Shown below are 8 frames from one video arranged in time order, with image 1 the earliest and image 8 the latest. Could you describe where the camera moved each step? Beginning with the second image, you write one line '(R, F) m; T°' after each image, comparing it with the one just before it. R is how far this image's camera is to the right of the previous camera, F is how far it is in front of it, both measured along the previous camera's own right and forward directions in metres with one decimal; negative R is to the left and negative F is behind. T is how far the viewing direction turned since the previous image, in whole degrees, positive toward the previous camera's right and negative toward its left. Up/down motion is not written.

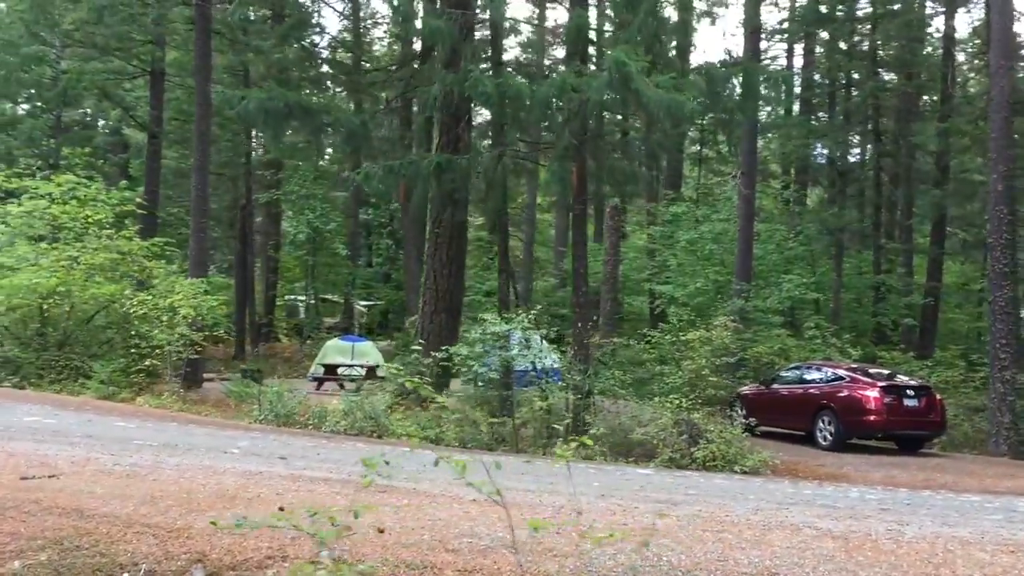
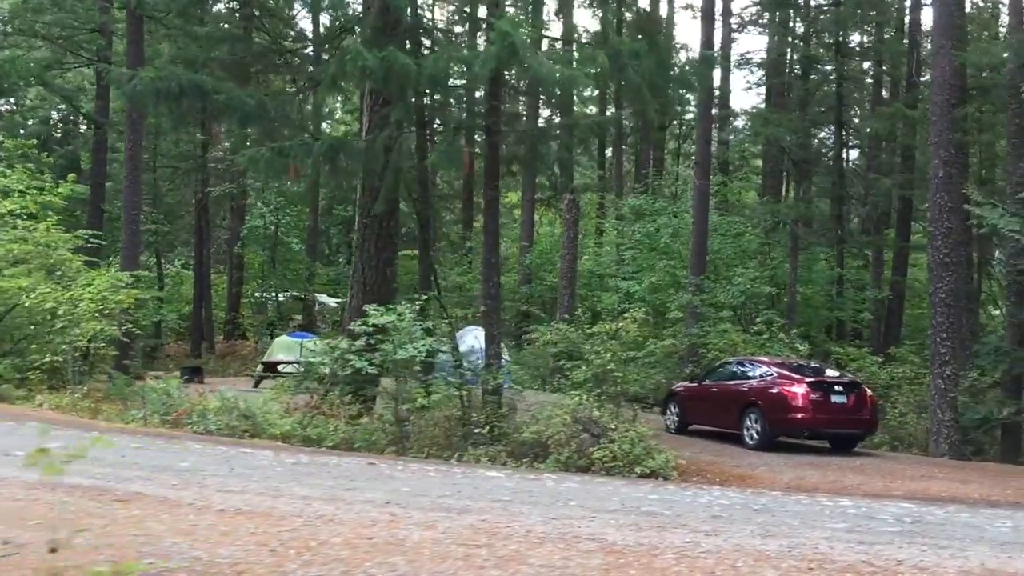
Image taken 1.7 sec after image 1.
(+1.3, +0.7) m; 0°
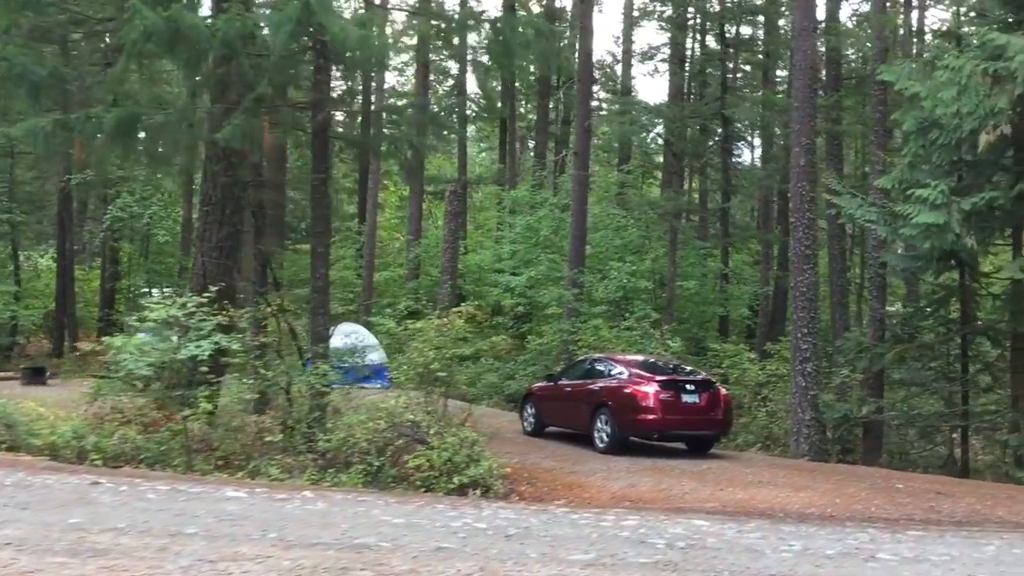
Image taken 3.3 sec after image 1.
(+1.2, +1.0) m; +5°
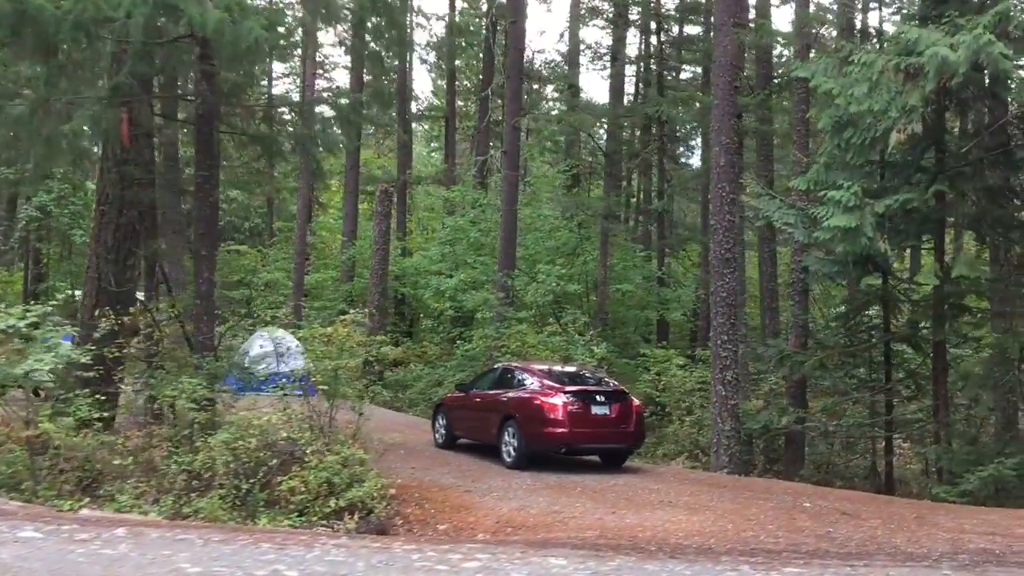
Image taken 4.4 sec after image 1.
(+0.8, +0.7) m; +2°
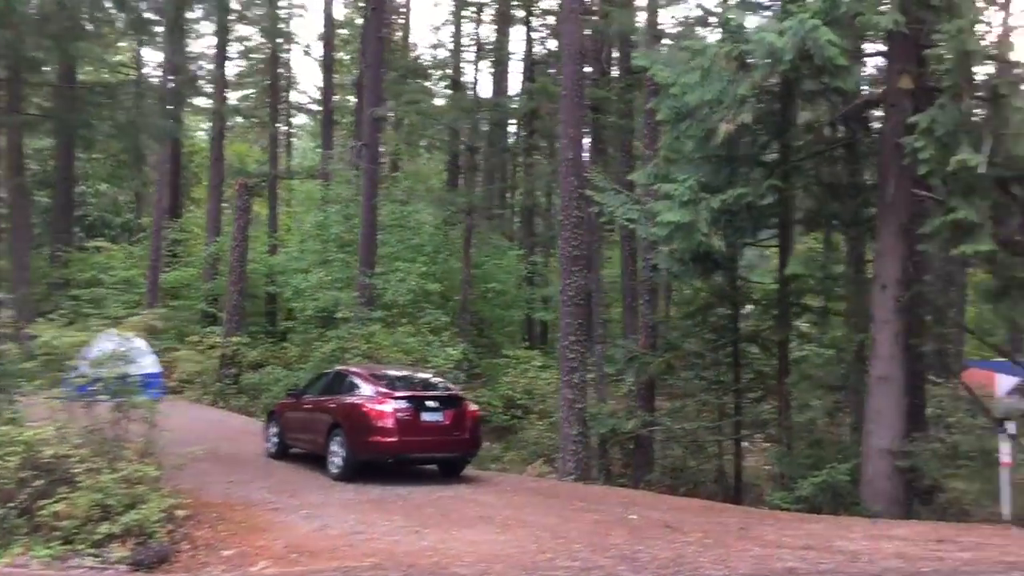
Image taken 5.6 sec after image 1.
(+0.9, +0.7) m; +6°
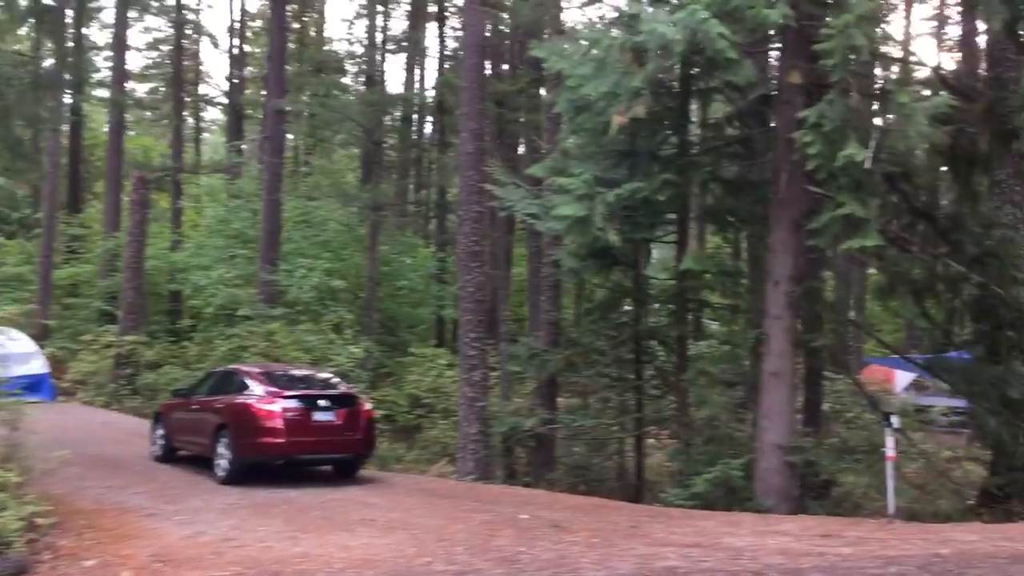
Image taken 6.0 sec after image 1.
(+0.3, +0.2) m; +5°
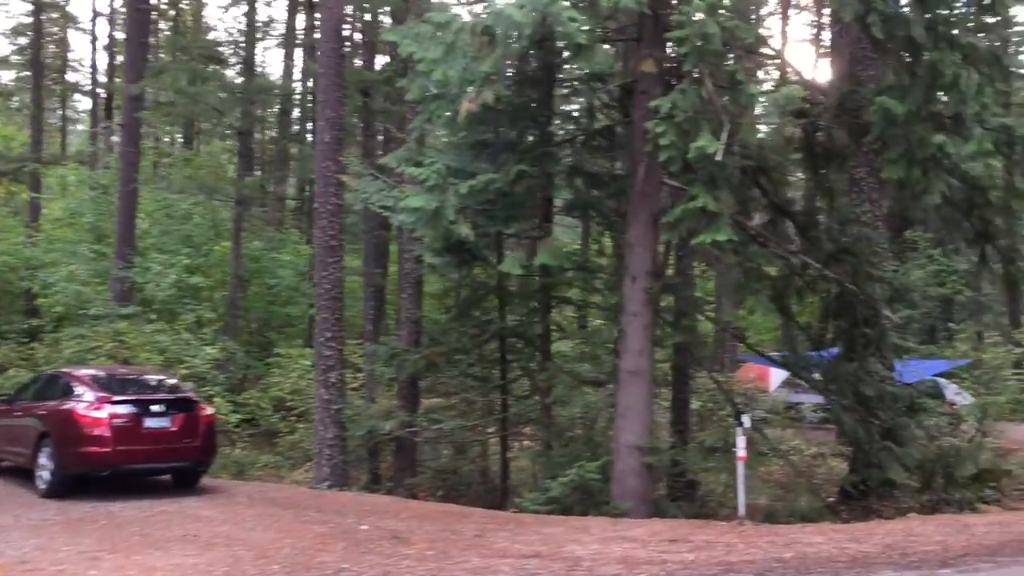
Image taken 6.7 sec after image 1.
(+0.5, +0.5) m; +6°
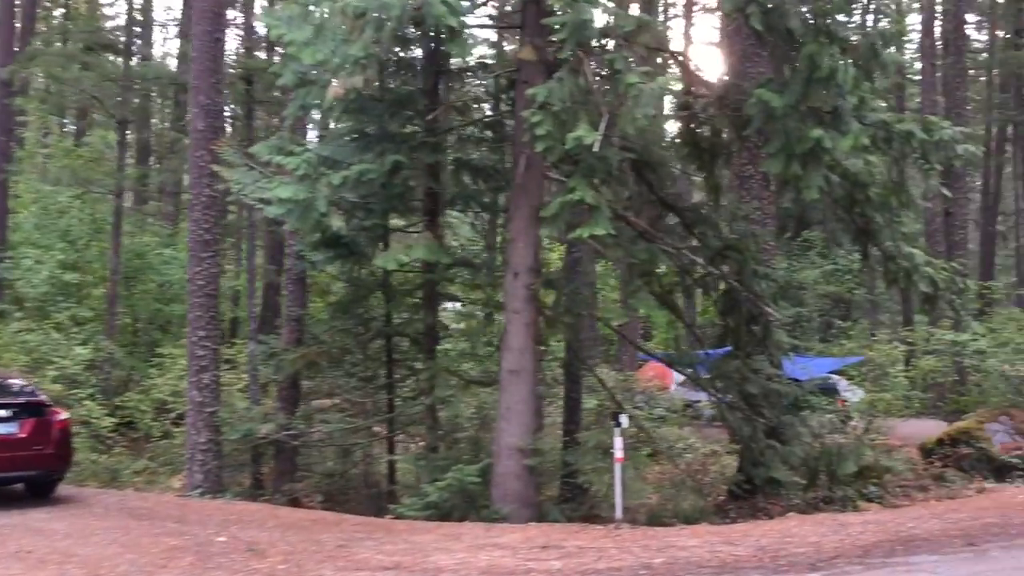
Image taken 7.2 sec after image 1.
(+0.4, +0.4) m; +5°
